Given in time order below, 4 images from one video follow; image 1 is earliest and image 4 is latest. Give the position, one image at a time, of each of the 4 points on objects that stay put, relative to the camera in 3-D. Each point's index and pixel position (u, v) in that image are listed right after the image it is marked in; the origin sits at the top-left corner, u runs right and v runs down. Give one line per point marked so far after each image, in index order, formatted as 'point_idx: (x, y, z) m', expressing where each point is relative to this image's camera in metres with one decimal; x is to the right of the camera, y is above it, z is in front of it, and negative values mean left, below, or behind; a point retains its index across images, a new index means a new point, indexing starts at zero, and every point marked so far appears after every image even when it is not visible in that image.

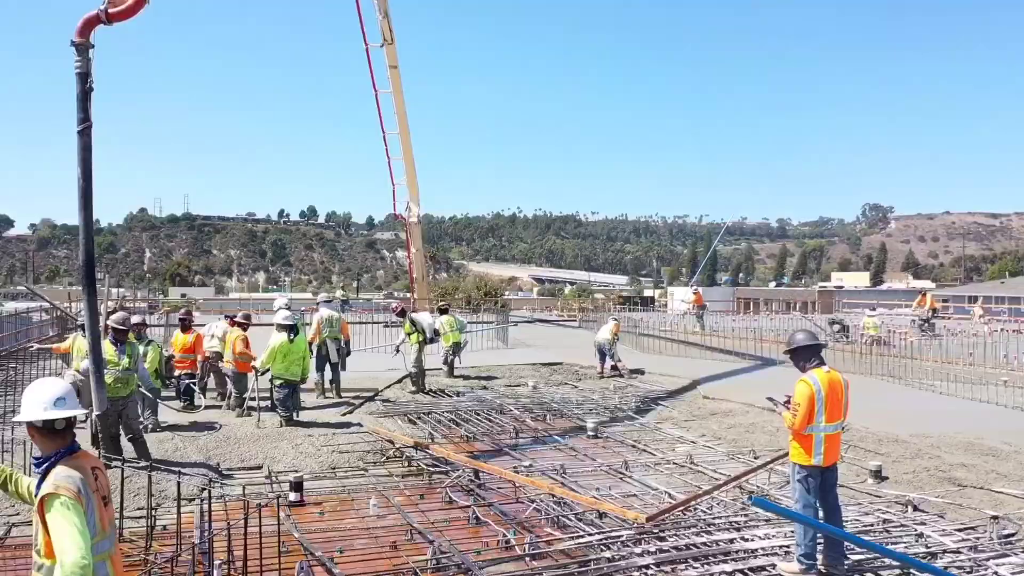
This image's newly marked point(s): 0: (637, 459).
0: (+1.2, -1.7, +7.7) m
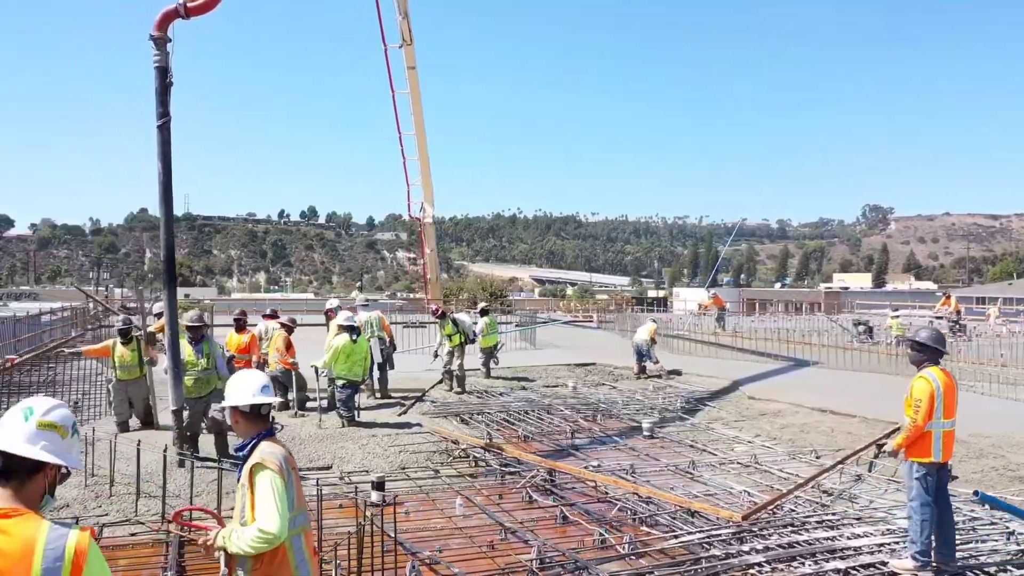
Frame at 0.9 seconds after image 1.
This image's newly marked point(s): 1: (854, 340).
0: (+1.8, -1.7, +7.7) m
1: (+7.2, -1.1, +16.5) m
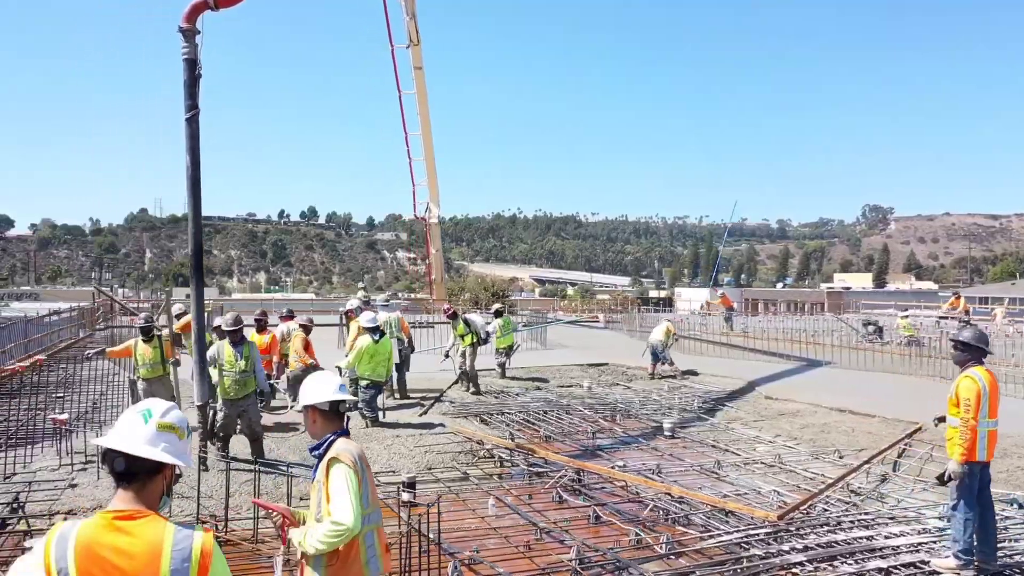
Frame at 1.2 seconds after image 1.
0: (+2.1, -1.7, +7.7) m
1: (+7.4, -1.1, +16.6) m
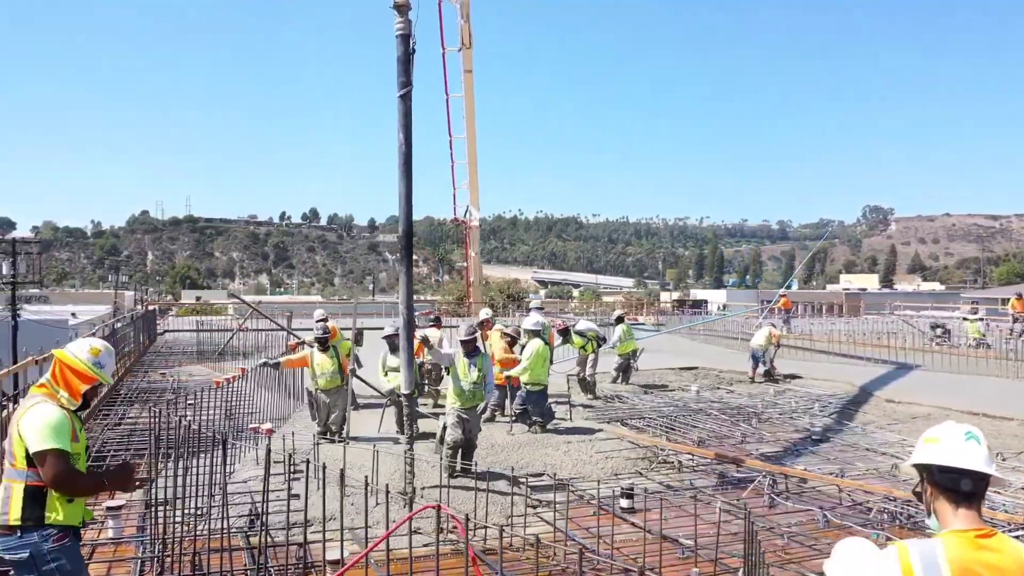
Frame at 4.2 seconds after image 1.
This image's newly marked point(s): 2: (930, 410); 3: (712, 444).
0: (+3.8, -1.7, +7.8) m
1: (+9.0, -1.1, +16.8) m
2: (+5.3, -1.5, +10.0) m
3: (+2.2, -1.7, +8.4) m
